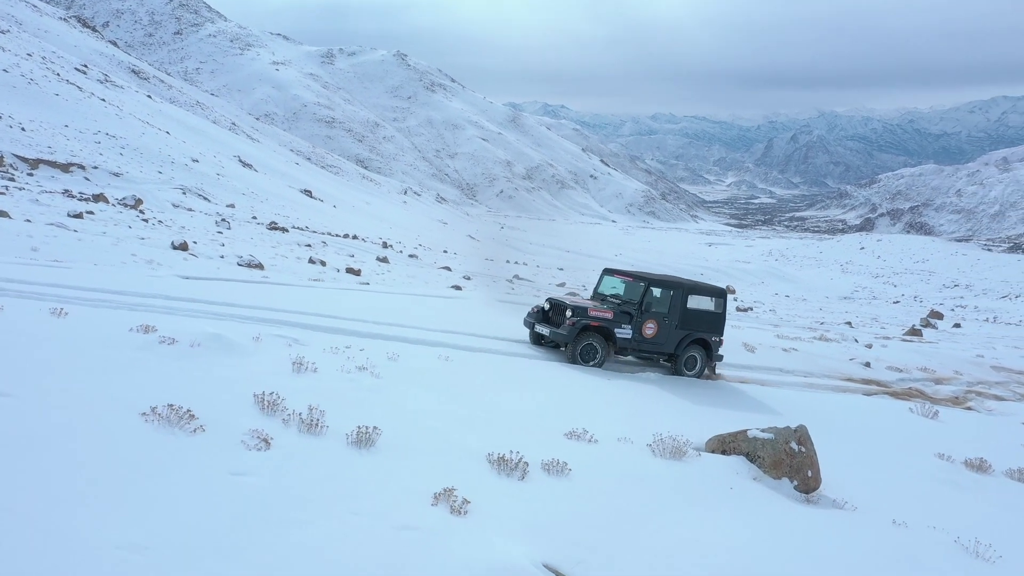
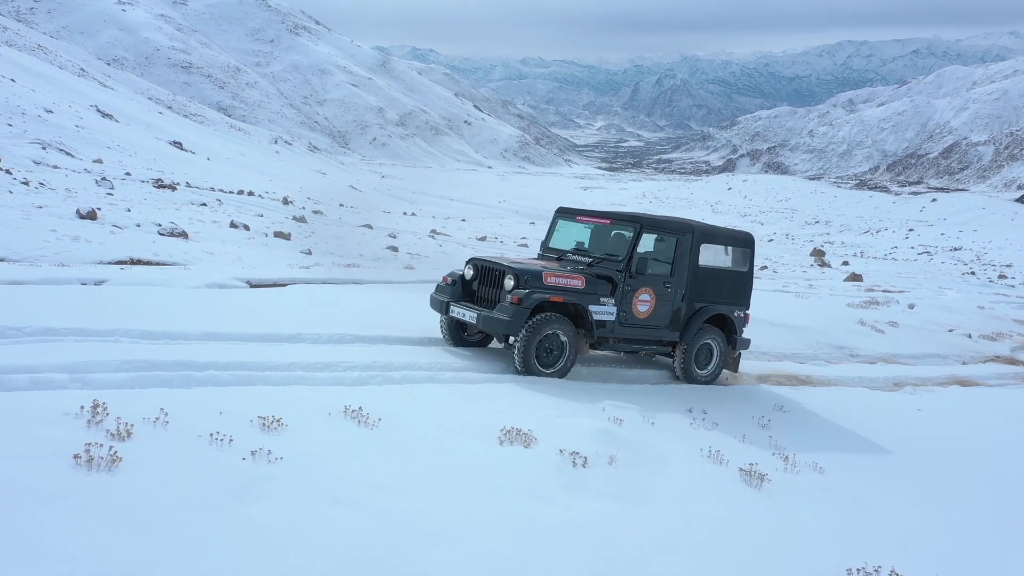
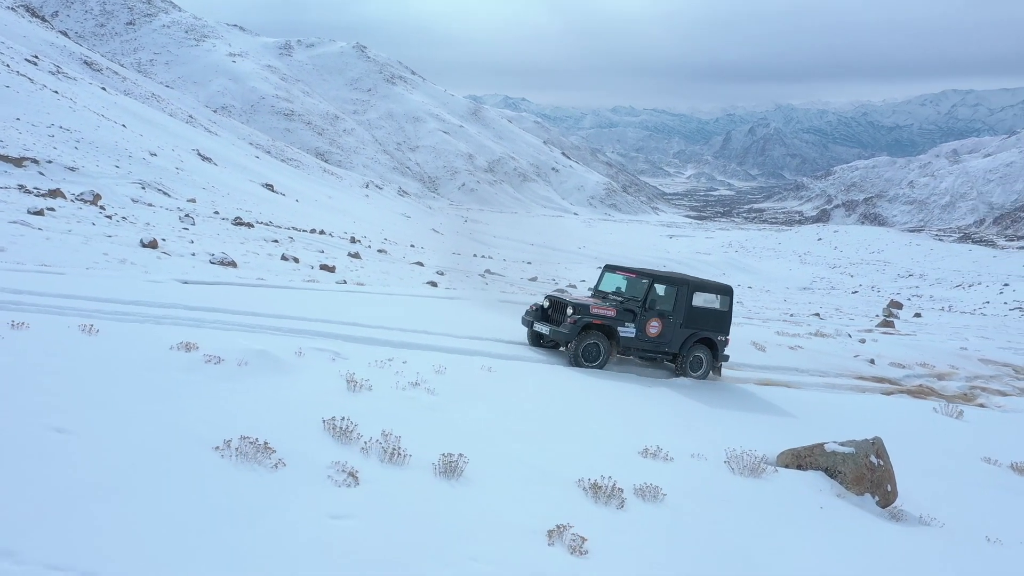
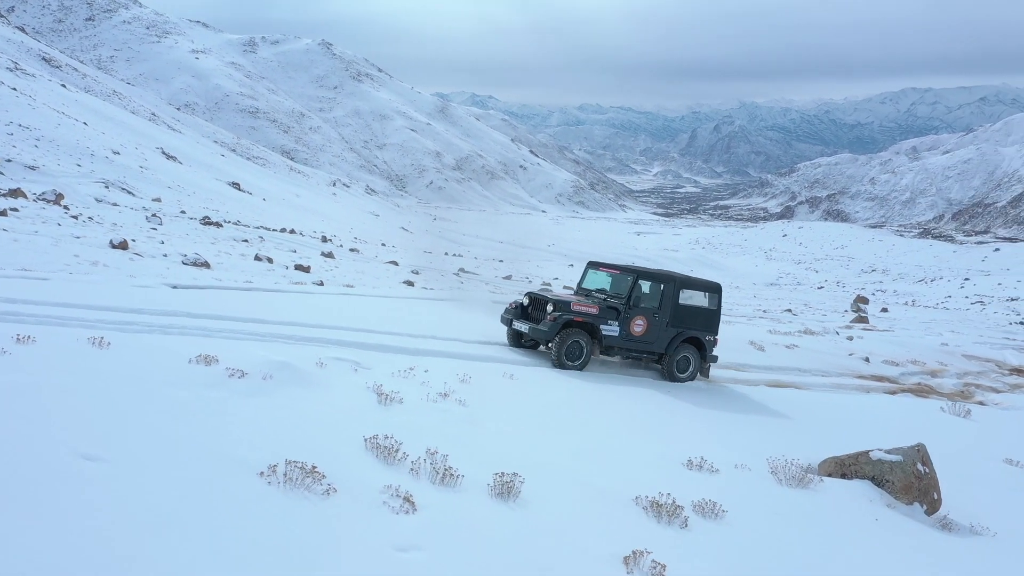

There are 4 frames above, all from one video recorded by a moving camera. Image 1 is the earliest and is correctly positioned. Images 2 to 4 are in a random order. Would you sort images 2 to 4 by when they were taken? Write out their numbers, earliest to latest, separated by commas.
3, 4, 2
